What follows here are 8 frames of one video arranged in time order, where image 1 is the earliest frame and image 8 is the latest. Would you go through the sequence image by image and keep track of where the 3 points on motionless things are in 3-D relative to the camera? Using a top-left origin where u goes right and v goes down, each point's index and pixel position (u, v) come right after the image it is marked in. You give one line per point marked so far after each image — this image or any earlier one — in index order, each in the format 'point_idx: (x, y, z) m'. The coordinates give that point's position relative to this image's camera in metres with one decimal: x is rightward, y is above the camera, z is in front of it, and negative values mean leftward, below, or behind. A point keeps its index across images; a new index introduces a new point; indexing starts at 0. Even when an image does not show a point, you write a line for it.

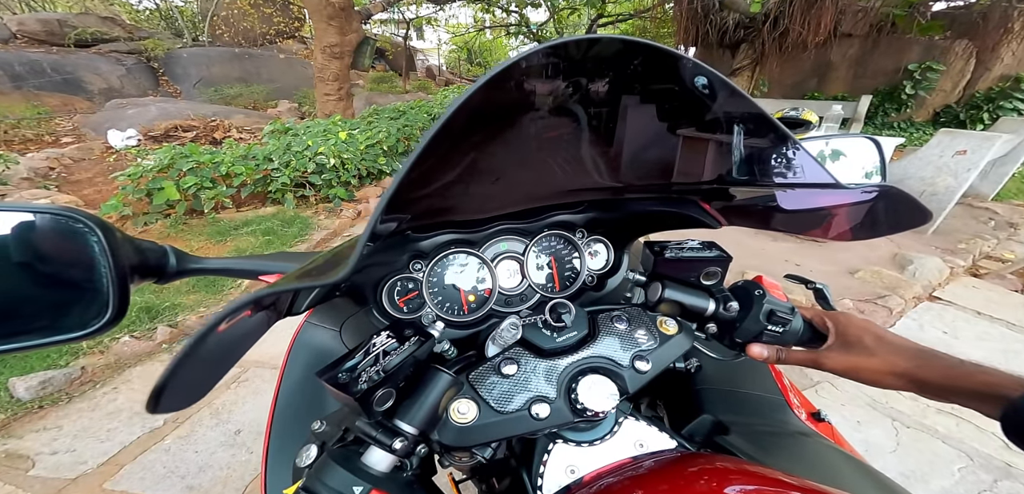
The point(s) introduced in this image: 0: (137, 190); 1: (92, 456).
0: (-3.0, +0.5, +2.9) m
1: (-1.5, -0.8, +1.4) m
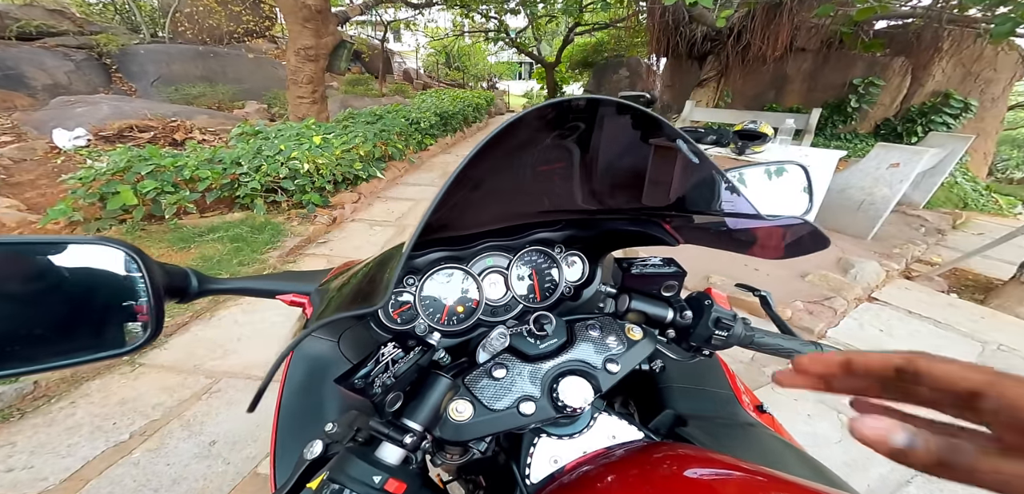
0: (-3.1, +0.4, +2.8) m
1: (-1.6, -0.8, +1.3) m
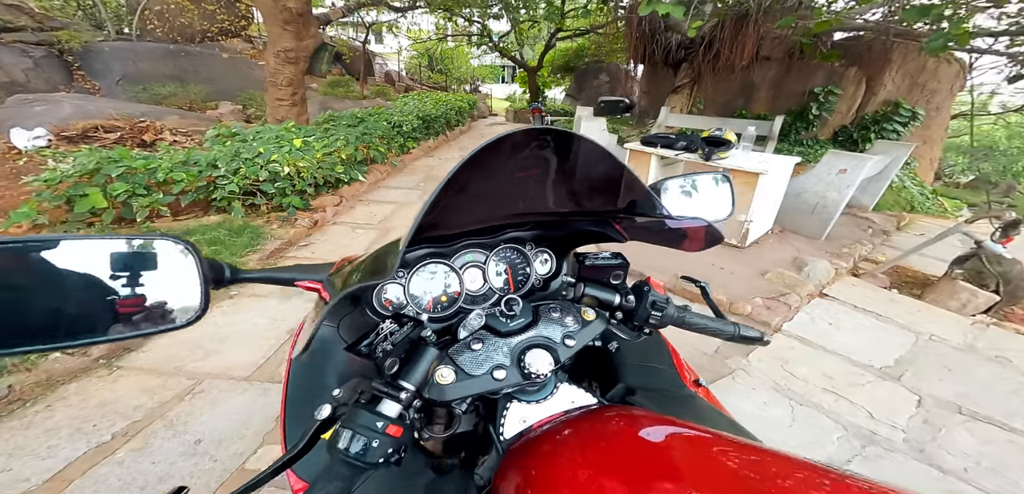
0: (-3.3, +0.4, +2.7) m
1: (-1.7, -0.8, +1.3) m
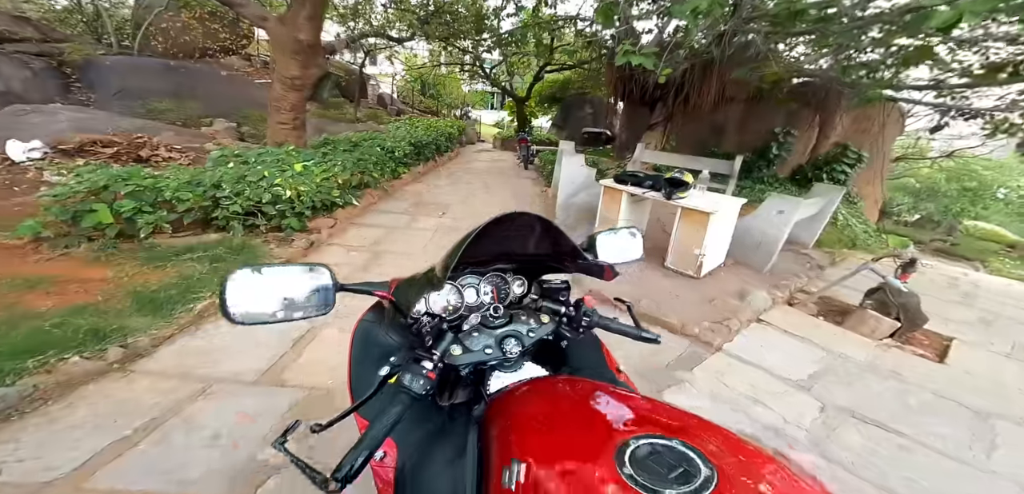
0: (-3.4, +0.3, +2.9) m
1: (-1.8, -0.9, +1.5) m
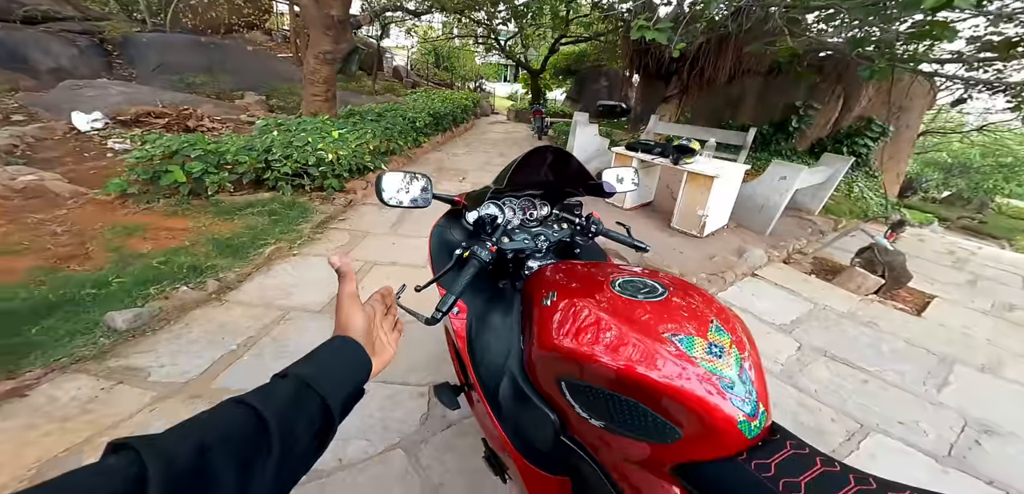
0: (-3.3, +0.7, +3.3) m
1: (-1.7, -0.6, +2.0) m
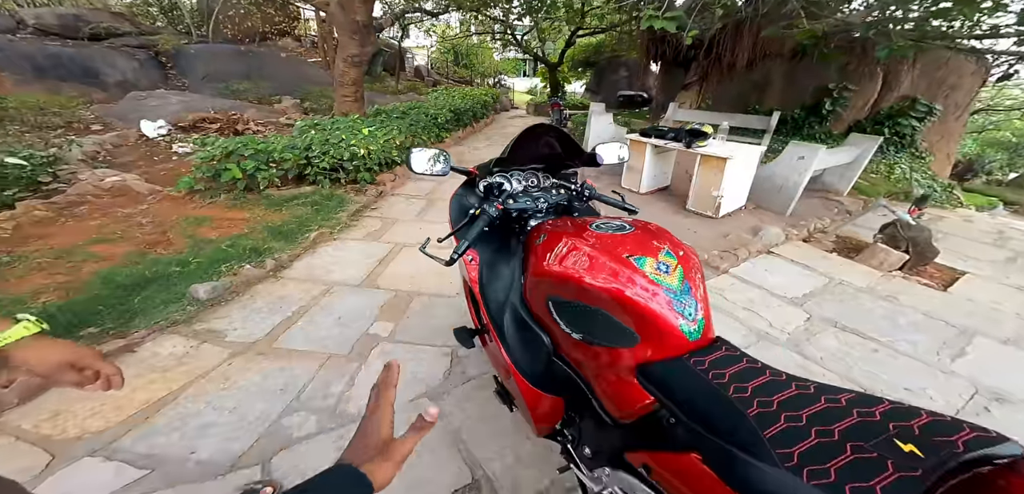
0: (-3.1, +0.8, +3.8) m
1: (-1.6, -0.5, +2.3) m
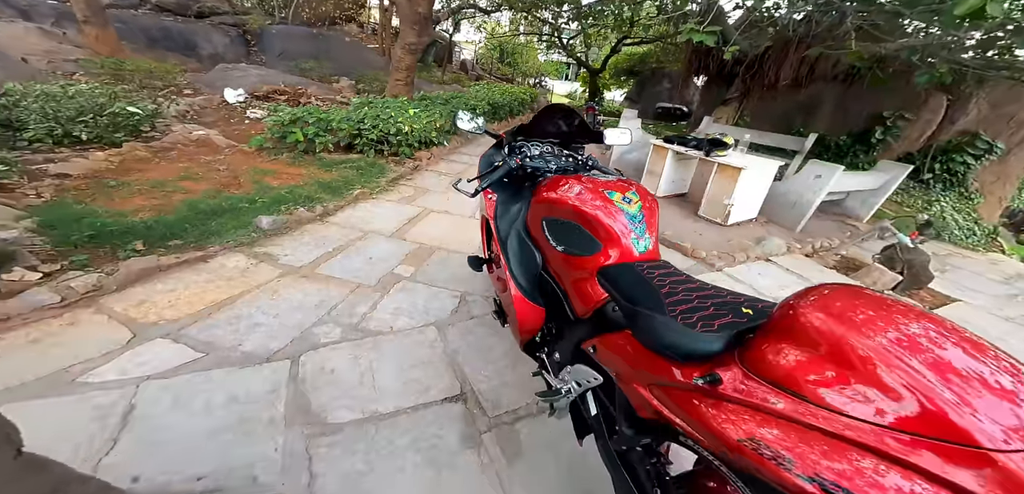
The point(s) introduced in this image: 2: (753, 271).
0: (-2.8, +1.4, +4.4) m
1: (-1.6, 0.0, +2.9) m
2: (+2.3, -0.2, +3.6) m
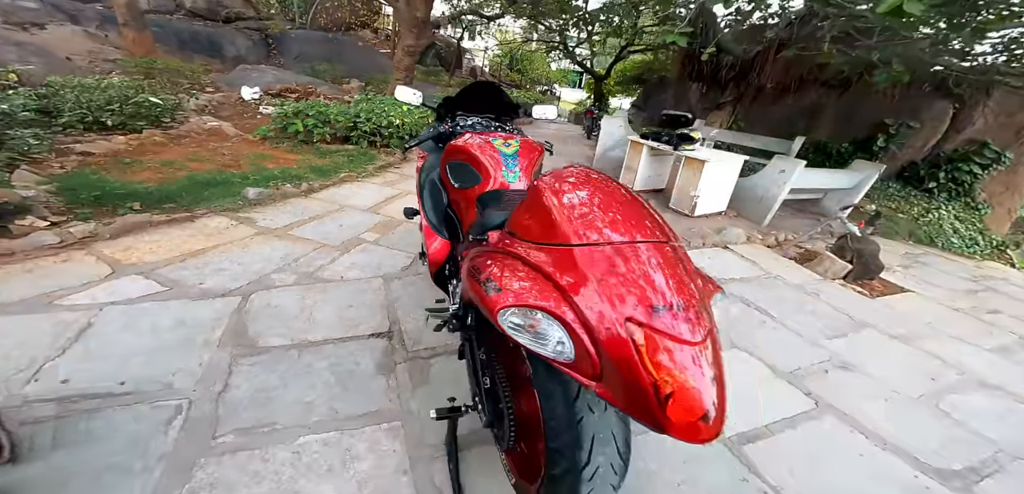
0: (-3.1, +1.7, +4.8) m
1: (-1.9, +0.2, +3.2) m
2: (+2.0, -0.1, +3.8) m
